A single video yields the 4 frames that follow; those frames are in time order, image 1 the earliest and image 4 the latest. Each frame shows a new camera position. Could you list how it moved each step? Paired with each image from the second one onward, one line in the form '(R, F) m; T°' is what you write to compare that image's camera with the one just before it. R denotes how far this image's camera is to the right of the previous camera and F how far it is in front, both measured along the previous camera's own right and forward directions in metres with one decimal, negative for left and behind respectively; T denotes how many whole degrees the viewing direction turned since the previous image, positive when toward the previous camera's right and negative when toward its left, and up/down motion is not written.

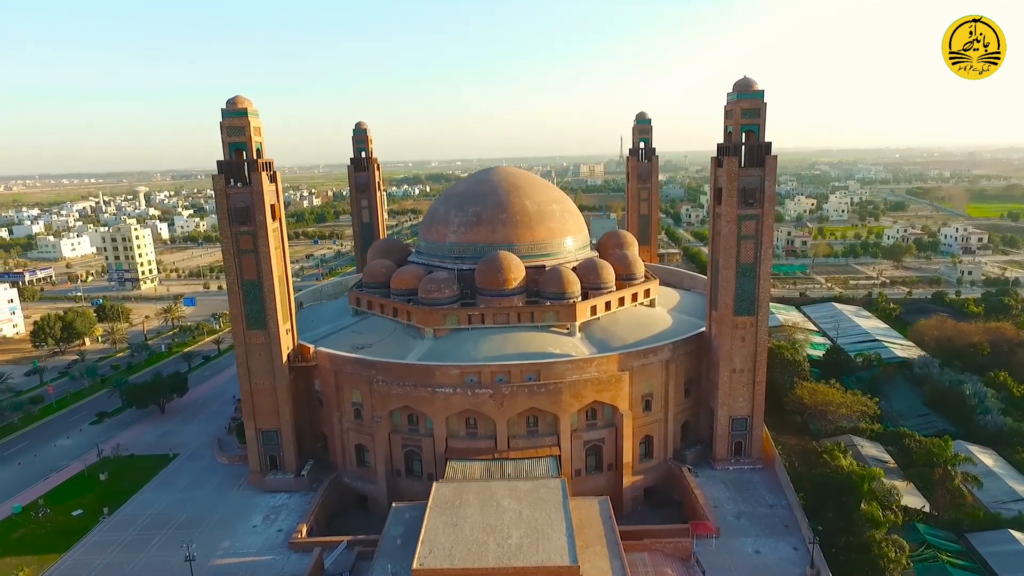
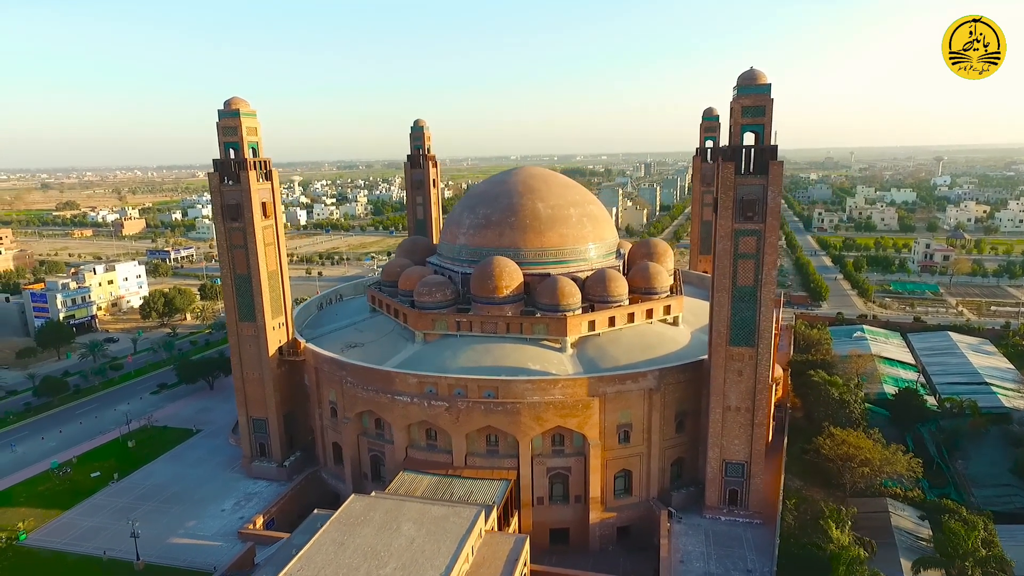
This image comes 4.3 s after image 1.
(+5.5, +1.9) m; -13°
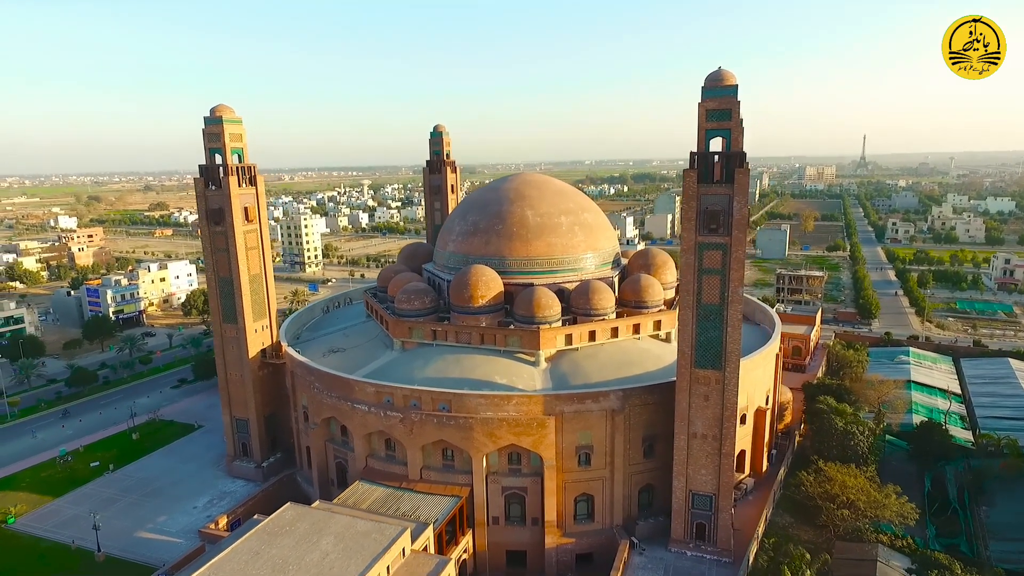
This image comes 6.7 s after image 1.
(+3.5, +0.9) m; -7°
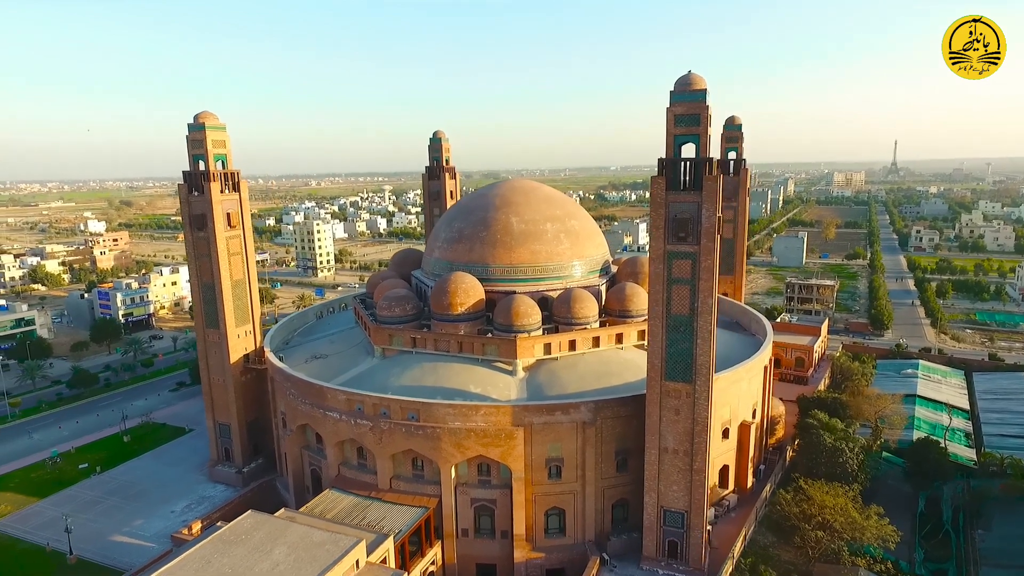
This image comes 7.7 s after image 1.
(+1.6, +0.3) m; -2°
